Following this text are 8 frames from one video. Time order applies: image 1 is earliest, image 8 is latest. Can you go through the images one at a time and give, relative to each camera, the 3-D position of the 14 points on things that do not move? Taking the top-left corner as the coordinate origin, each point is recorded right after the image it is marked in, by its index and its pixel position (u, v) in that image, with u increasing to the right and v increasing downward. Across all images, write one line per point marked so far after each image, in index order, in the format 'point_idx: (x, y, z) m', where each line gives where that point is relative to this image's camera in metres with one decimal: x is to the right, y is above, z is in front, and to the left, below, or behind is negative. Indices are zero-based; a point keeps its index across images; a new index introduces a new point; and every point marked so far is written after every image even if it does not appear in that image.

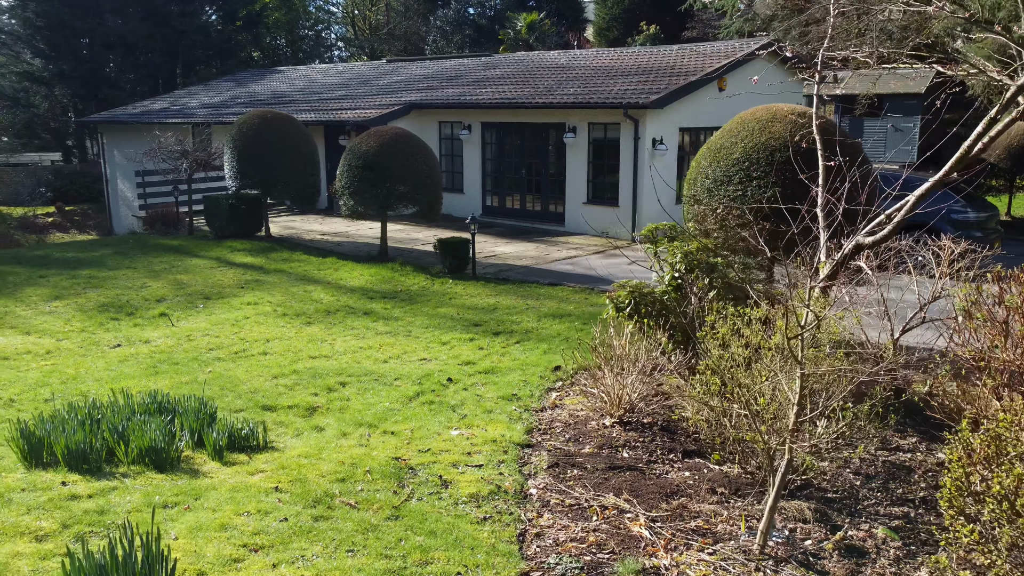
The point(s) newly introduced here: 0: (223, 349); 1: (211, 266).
0: (-2.4, -0.5, +6.7) m
1: (-4.5, +0.4, +12.0) m
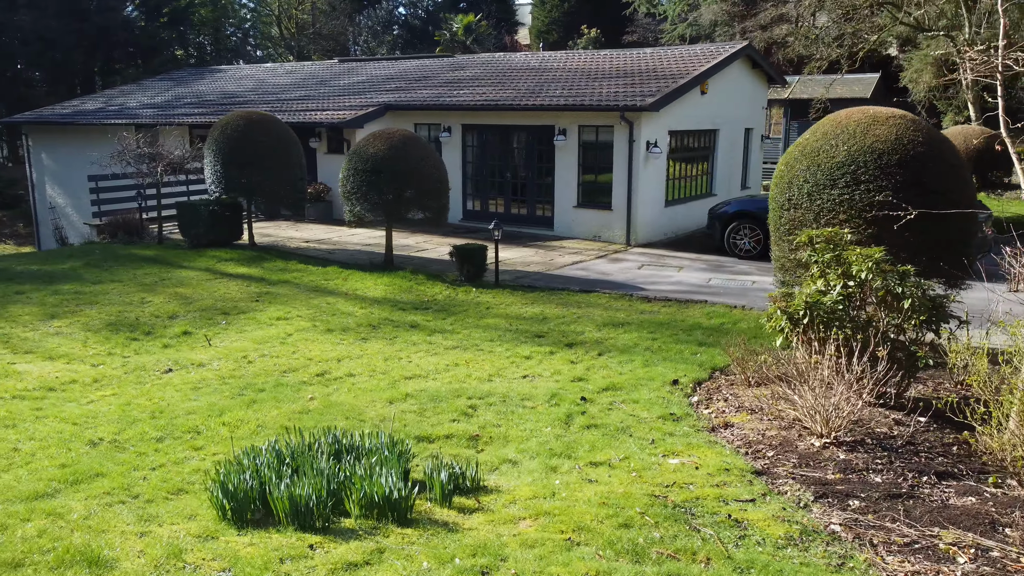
0: (-1.6, -0.7, +6.1) m
1: (-4.2, +0.2, +11.1) m
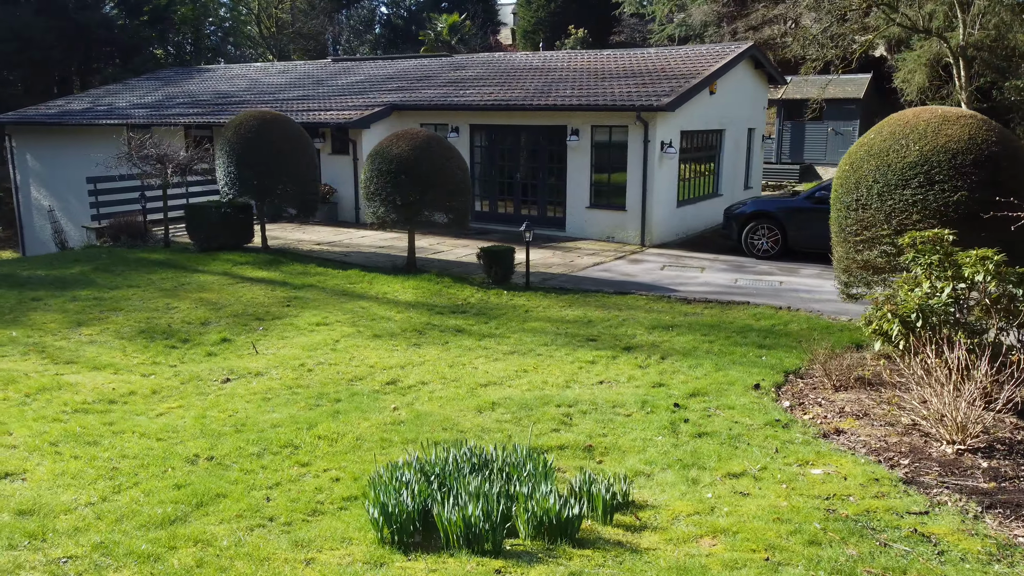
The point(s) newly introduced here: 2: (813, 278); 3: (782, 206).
0: (-1.0, -0.7, +5.9) m
1: (-3.9, +0.1, +10.8) m
2: (+4.4, +0.1, +11.8) m
3: (+4.4, +1.3, +13.2) m
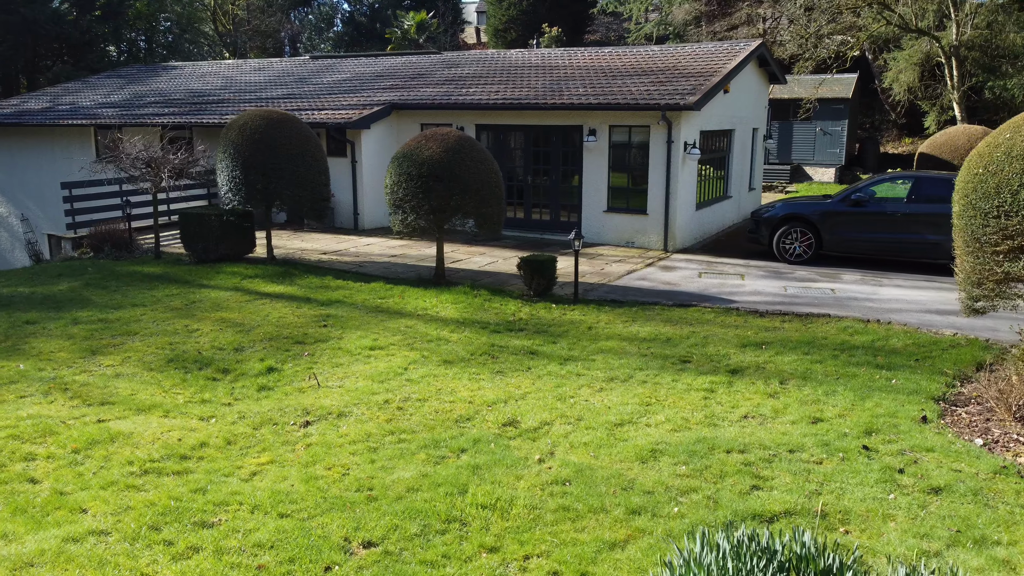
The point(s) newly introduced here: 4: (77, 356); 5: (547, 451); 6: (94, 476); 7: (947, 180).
0: (-0.2, -0.9, +5.1) m
1: (-3.3, -0.1, +9.8) m
2: (+4.9, 0.0, +11.3) m
3: (+4.8, +1.2, +12.6) m
4: (-4.0, -0.6, +7.3) m
5: (+0.2, -0.9, +4.5) m
6: (-2.2, -1.0, +4.3) m
7: (+6.5, +1.6, +12.0) m
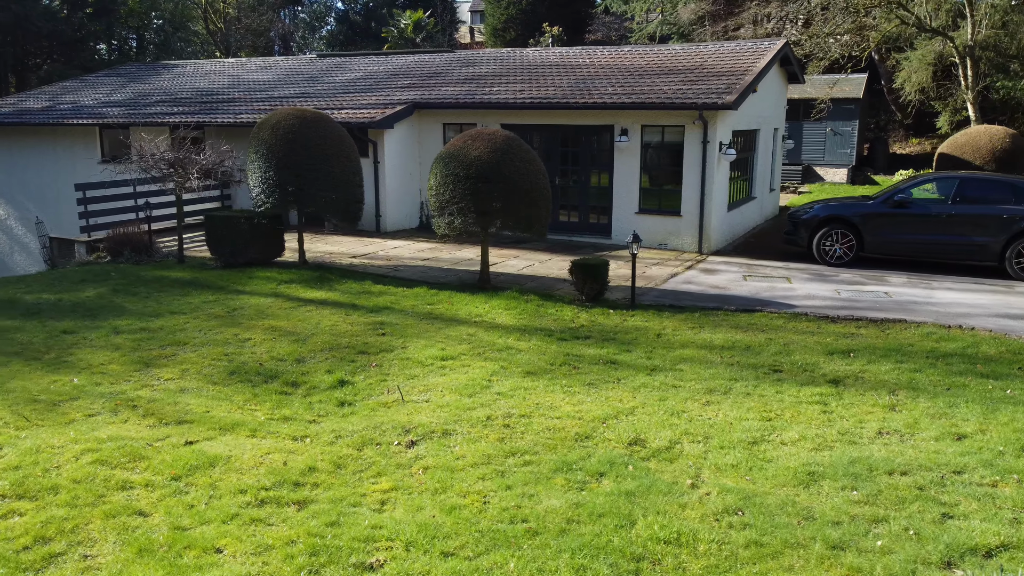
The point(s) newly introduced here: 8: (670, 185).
0: (+0.6, -0.9, +4.7) m
1: (-2.7, -0.2, +9.4) m
2: (+5.5, 0.0, +11.0) m
3: (+5.4, +1.2, +12.4) m
4: (-3.3, -0.7, +6.9) m
5: (+0.9, -1.0, +4.2) m
6: (-1.5, -1.1, +3.9) m
7: (+7.1, +1.6, +11.8) m
8: (+2.7, +1.8, +13.9) m
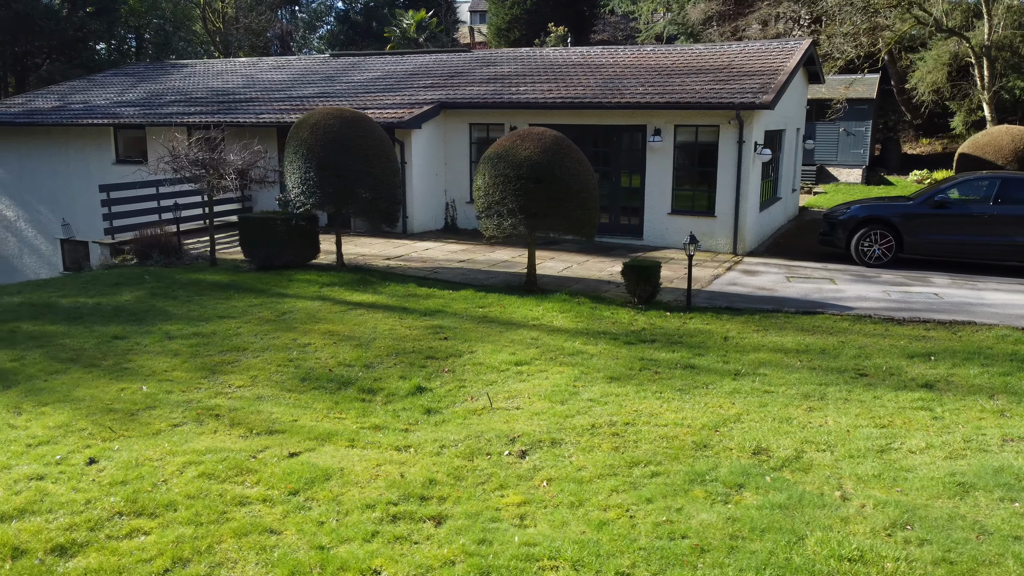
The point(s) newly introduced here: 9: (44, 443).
0: (+1.2, -0.9, +4.6) m
1: (-2.1, -0.2, +9.2) m
2: (+6.1, 0.0, +10.9) m
3: (+5.9, +1.2, +12.3) m
4: (-2.6, -0.7, +6.7) m
5: (+1.6, -1.0, +4.1) m
6: (-0.8, -1.1, +3.8) m
7: (+7.6, +1.6, +11.7) m
8: (+3.3, +1.8, +13.8) m
9: (-2.9, -1.0, +4.9) m
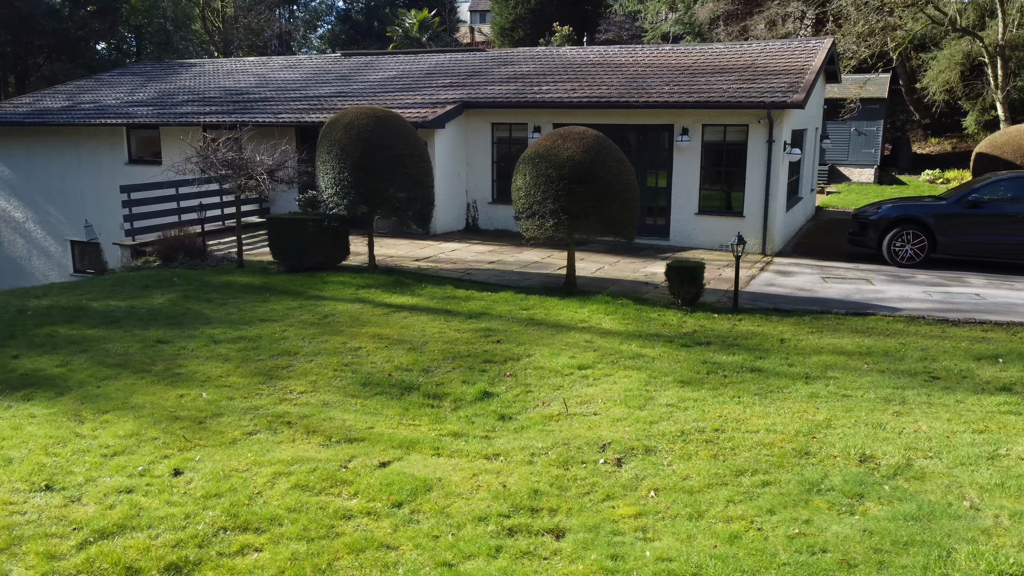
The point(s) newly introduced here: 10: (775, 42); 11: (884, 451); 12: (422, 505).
0: (+1.8, -1.0, +4.5) m
1: (-1.6, -0.2, +9.0) m
2: (+6.6, 0.0, +10.9) m
3: (+6.4, +1.2, +12.2) m
4: (-2.1, -0.8, +6.5) m
5: (+2.2, -1.0, +3.9) m
6: (-0.2, -1.1, +3.6) m
7: (+8.1, +1.6, +11.6) m
8: (+3.7, +1.7, +13.7) m
9: (-2.3, -1.0, +4.8) m
10: (+5.5, +5.1, +16.8) m
11: (+2.1, -0.9, +4.6) m
12: (-0.5, -1.1, +4.0) m
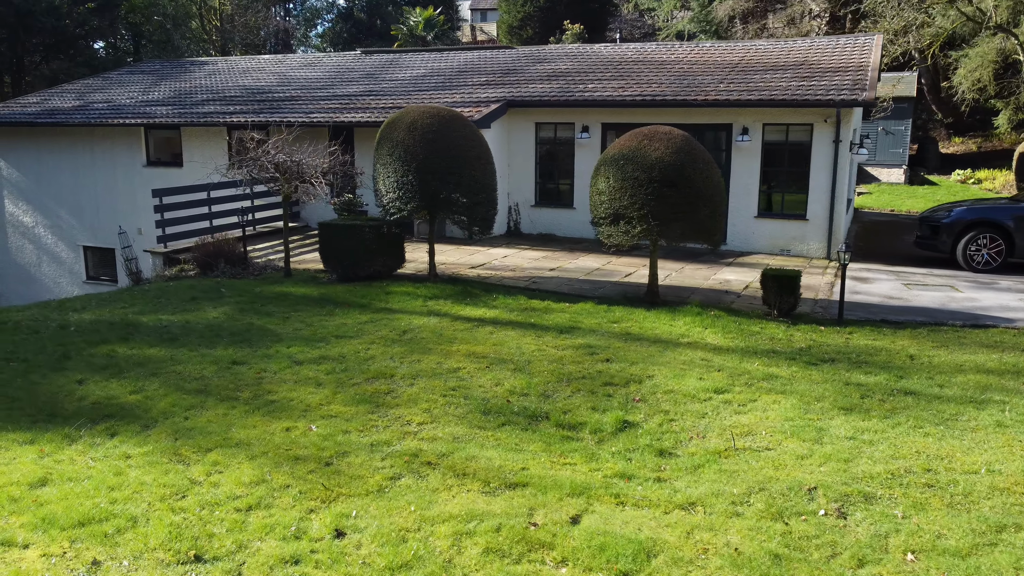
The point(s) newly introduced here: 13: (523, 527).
0: (+2.8, -1.1, +3.9) m
1: (-0.6, -0.4, +8.4) m
2: (+7.5, -0.1, +10.3) m
3: (+7.3, +1.1, +11.7) m
4: (-1.1, -0.9, +5.8) m
5: (+3.2, -1.1, +3.3) m
6: (+0.8, -1.2, +3.0) m
7: (+9.0, +1.5, +11.2) m
8: (+4.6, +1.6, +13.1) m
9: (-1.3, -1.1, +4.1) m
10: (+6.3, +5.0, +16.2) m
11: (+3.1, -1.0, +4.0) m
12: (+0.6, -1.2, +3.3) m
13: (0.0, -1.1, +3.8) m
